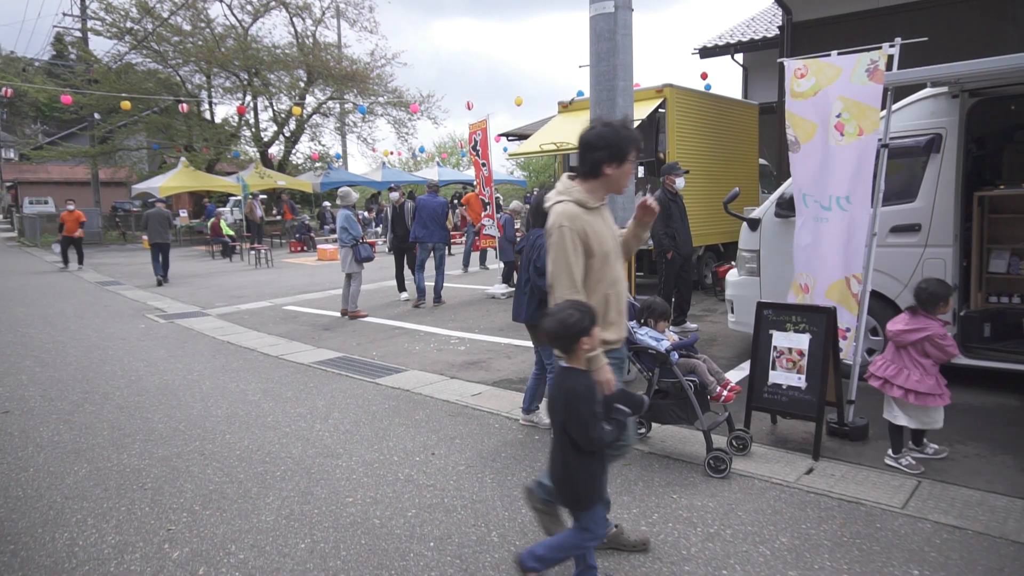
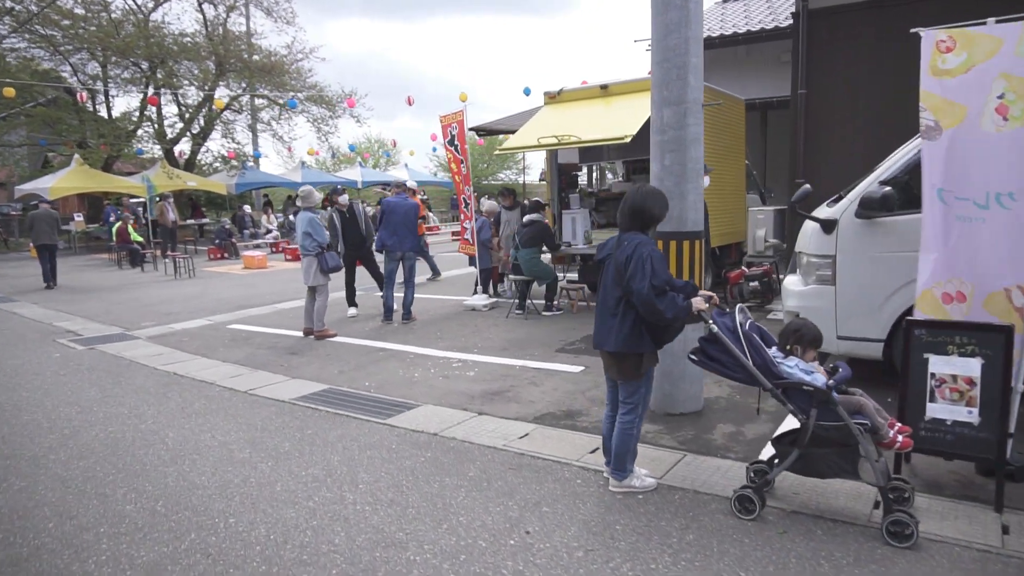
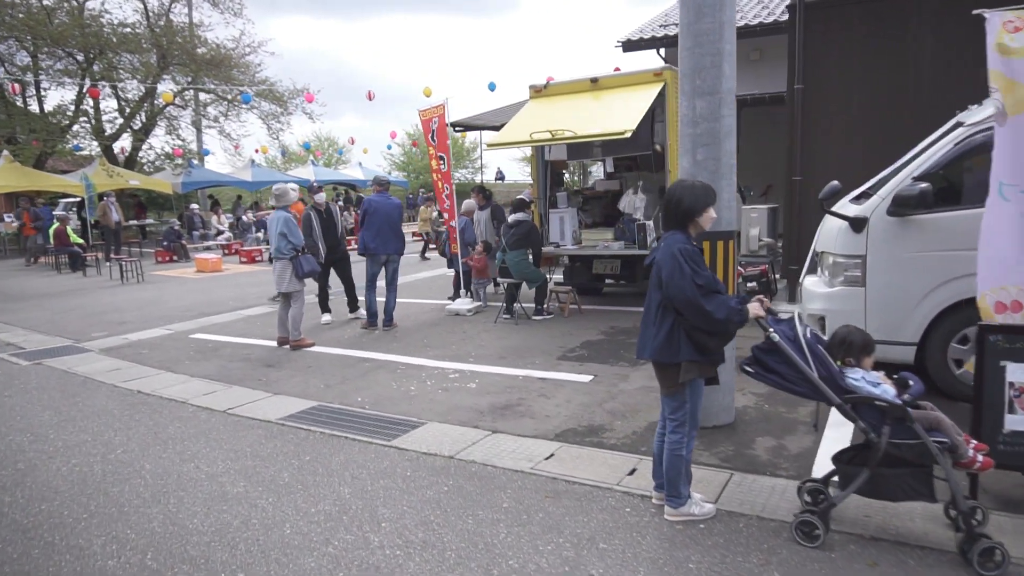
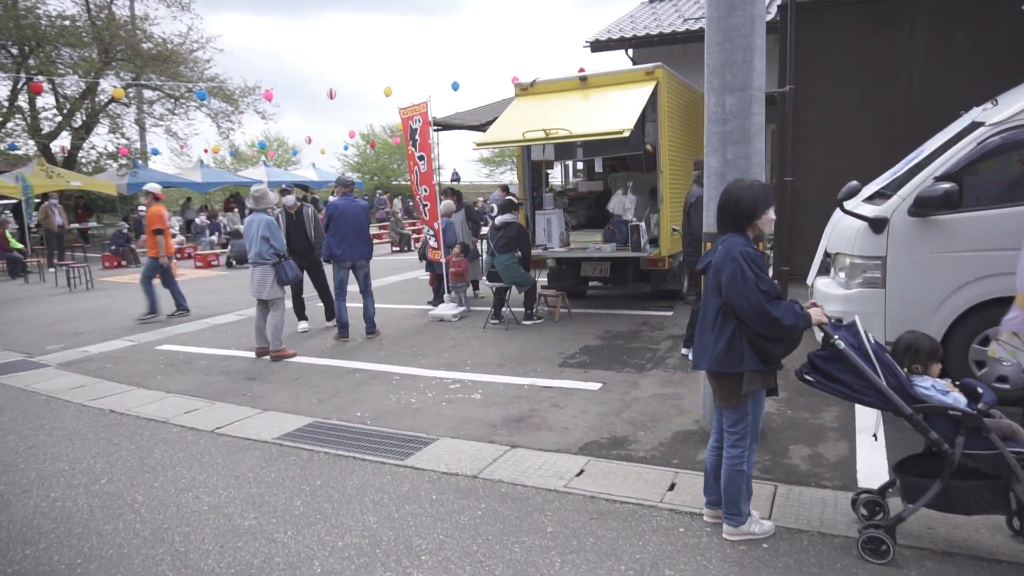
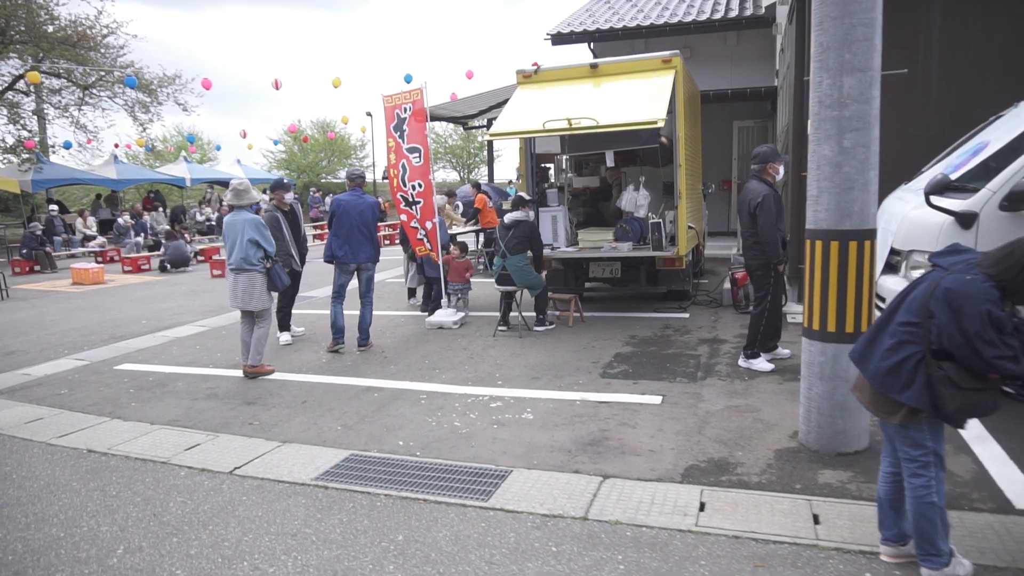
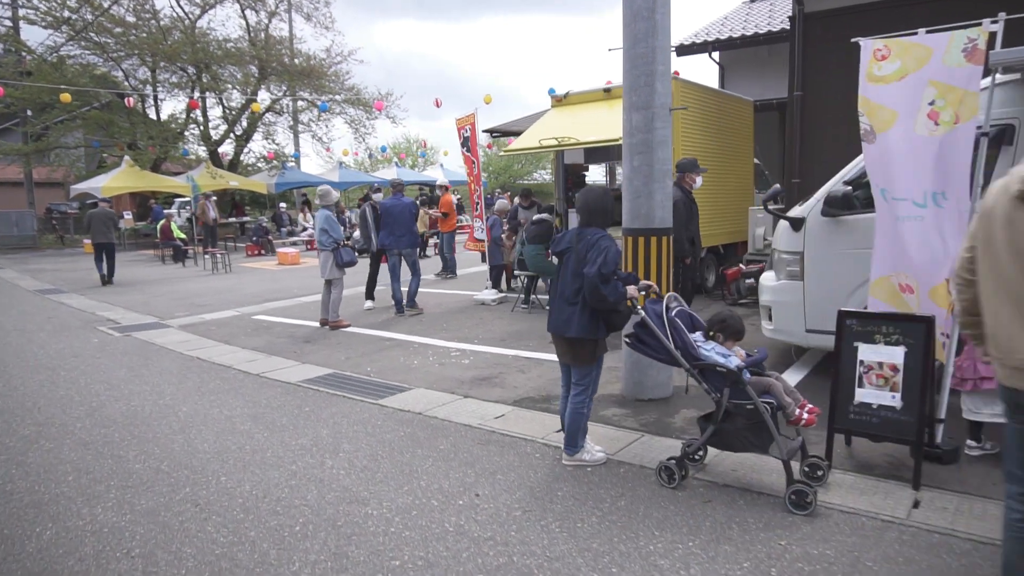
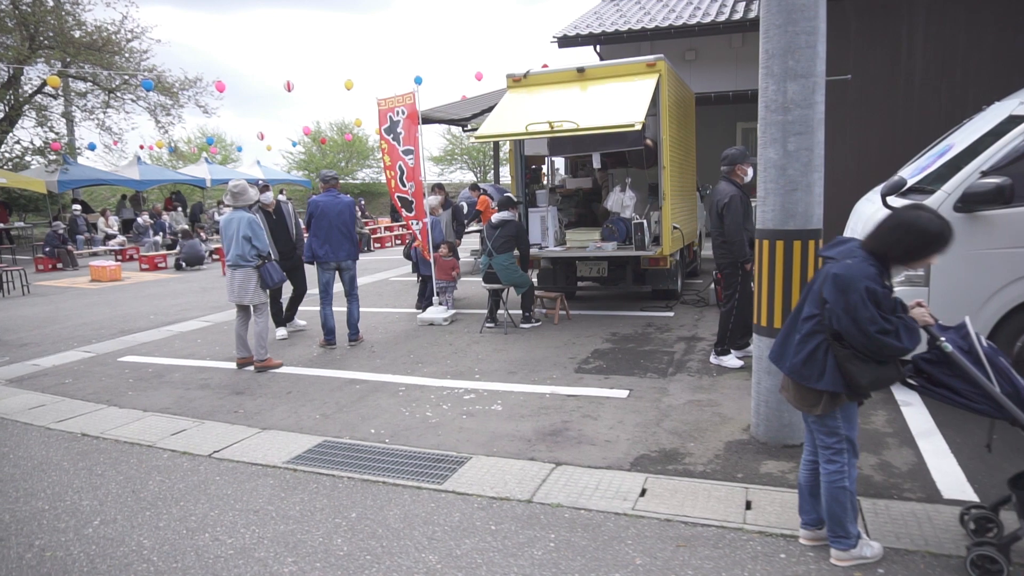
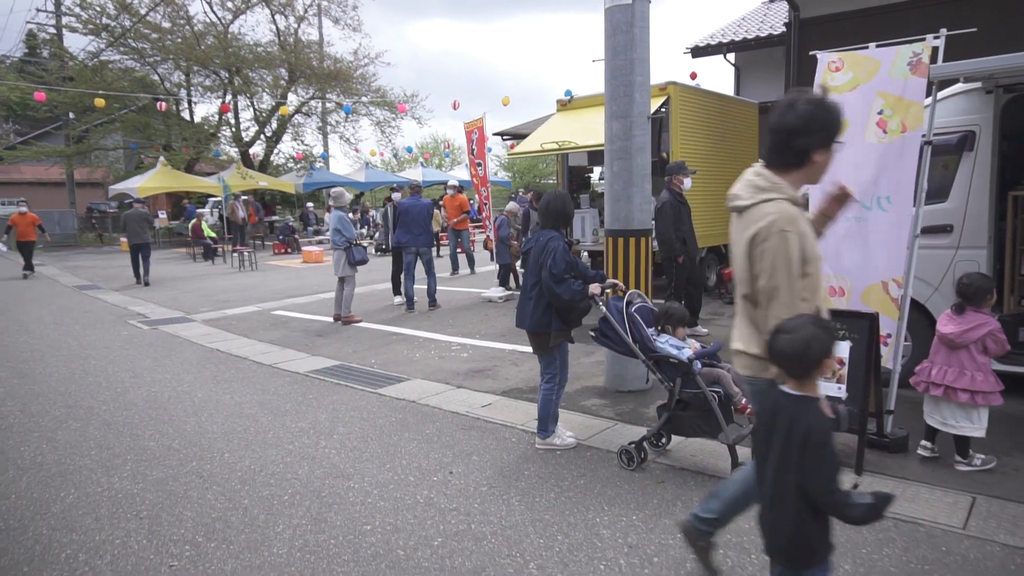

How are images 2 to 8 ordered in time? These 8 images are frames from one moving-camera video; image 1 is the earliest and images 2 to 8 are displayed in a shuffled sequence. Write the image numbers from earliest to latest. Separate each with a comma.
8, 6, 2, 3, 4, 7, 5
